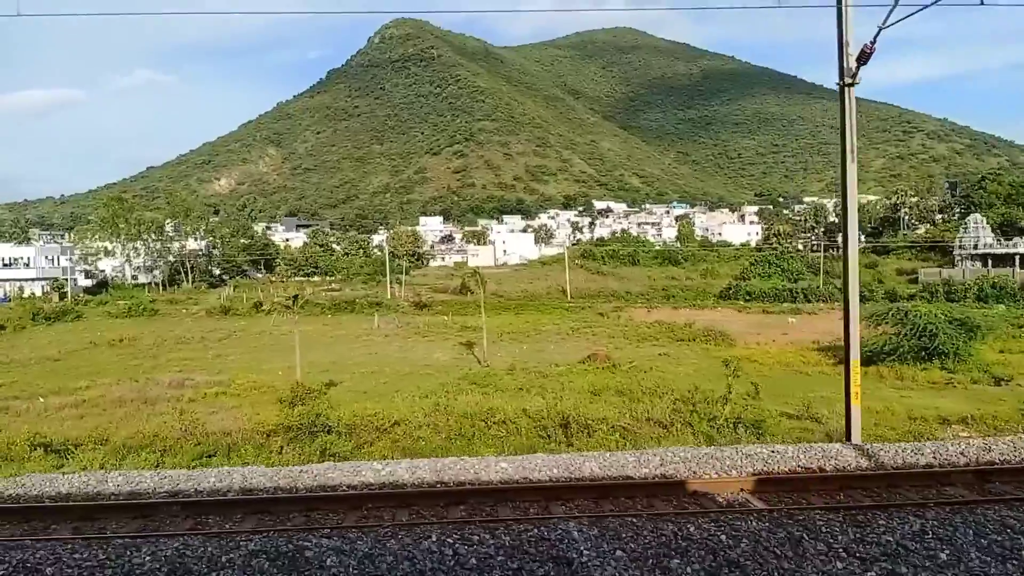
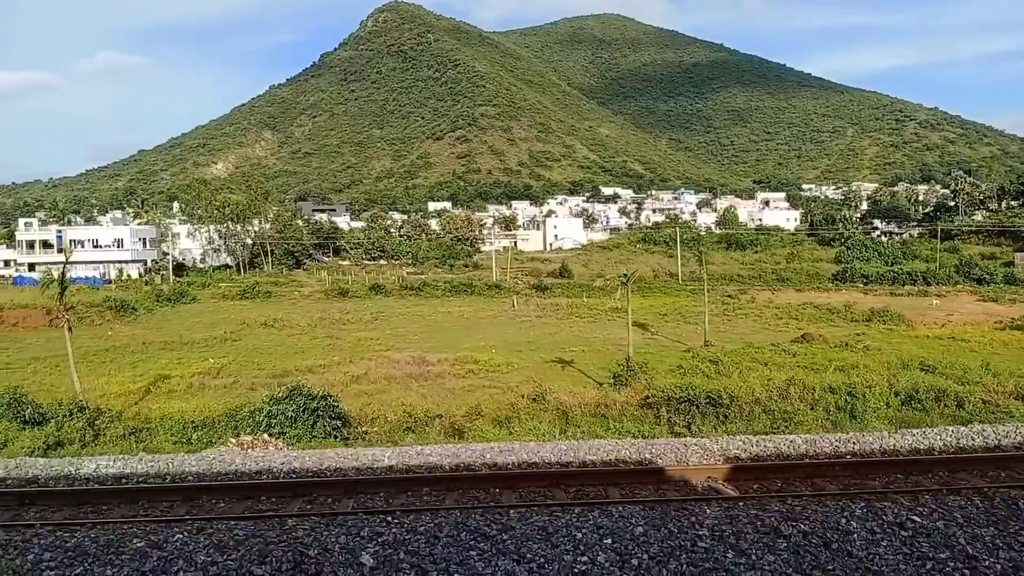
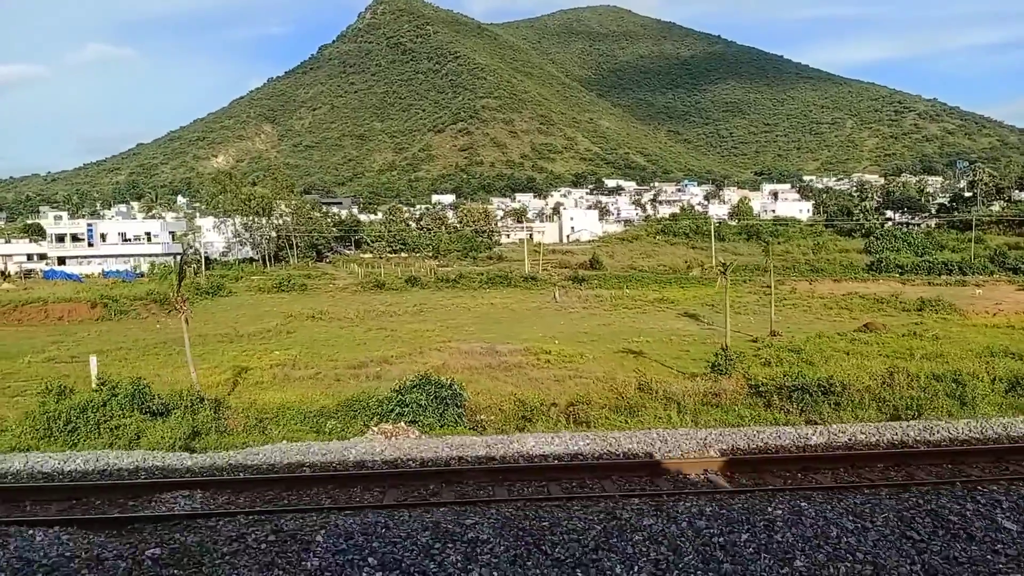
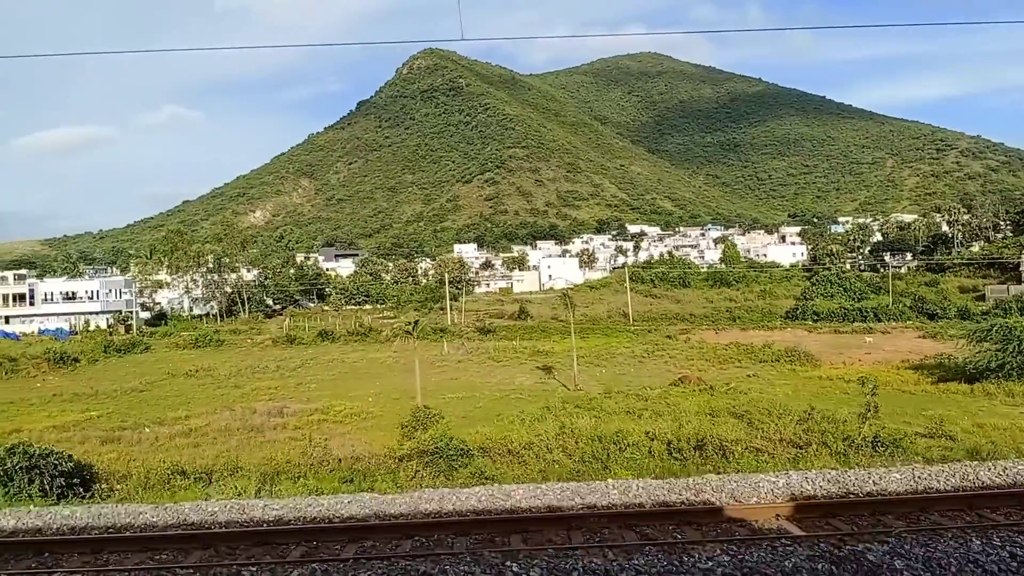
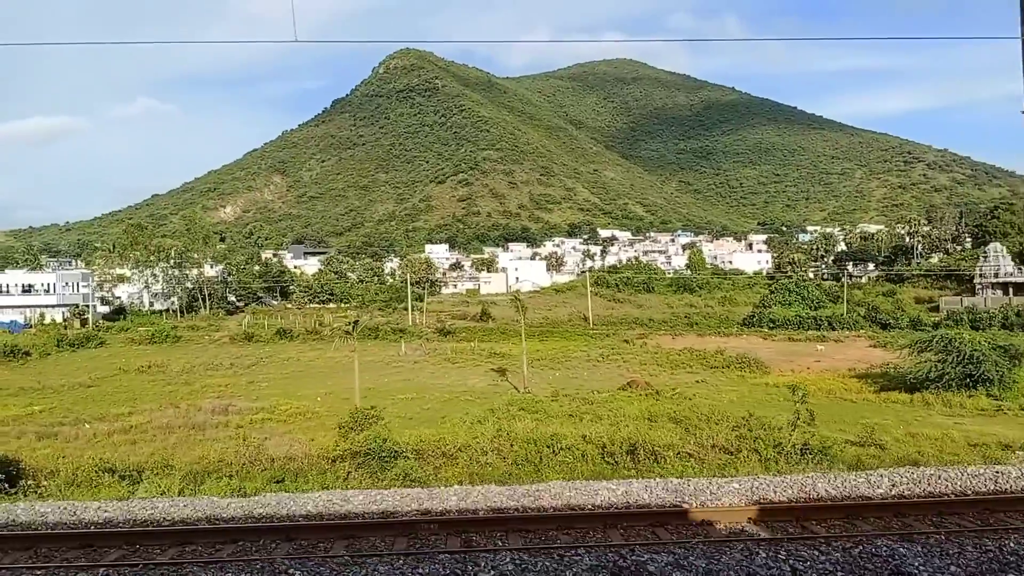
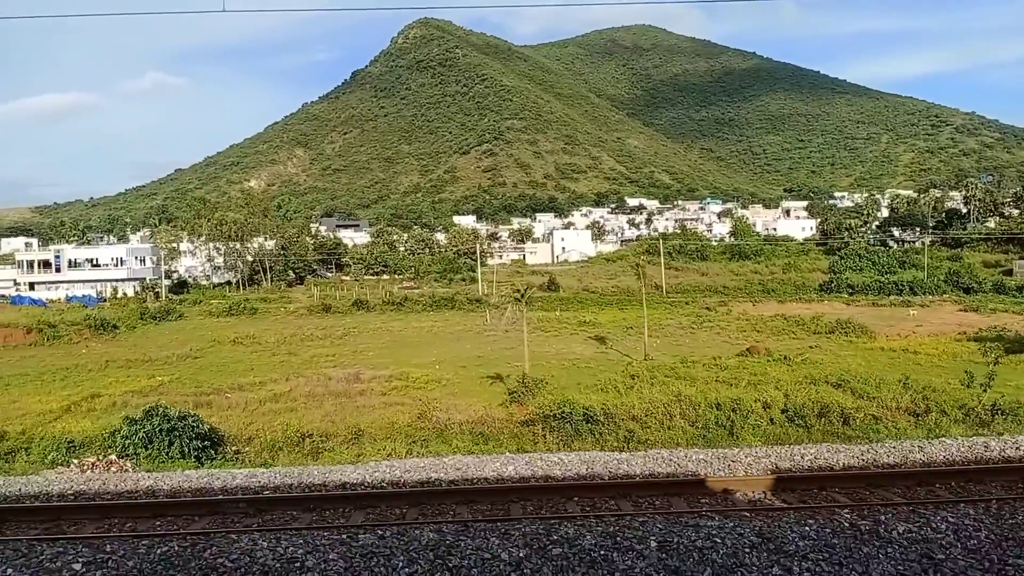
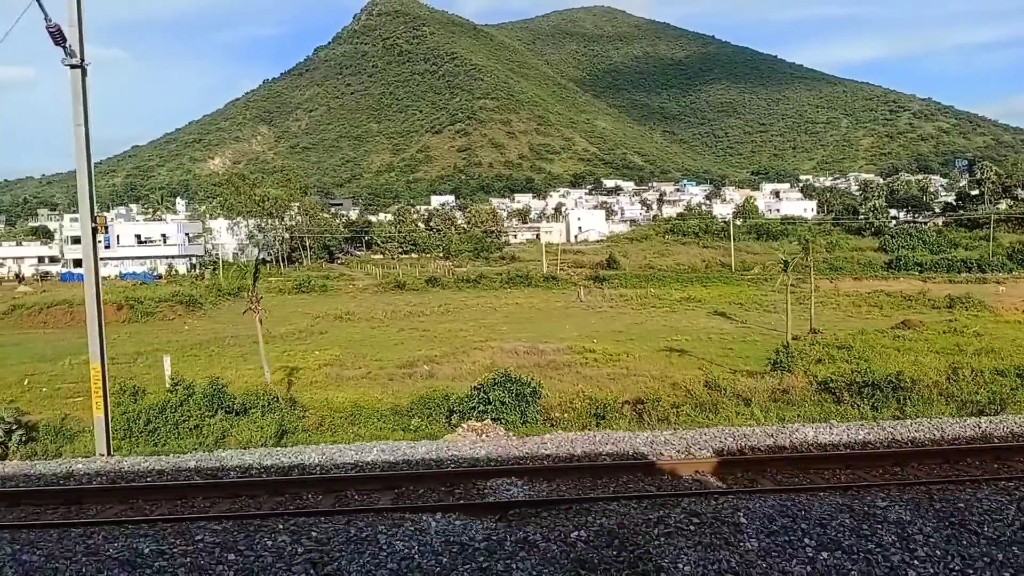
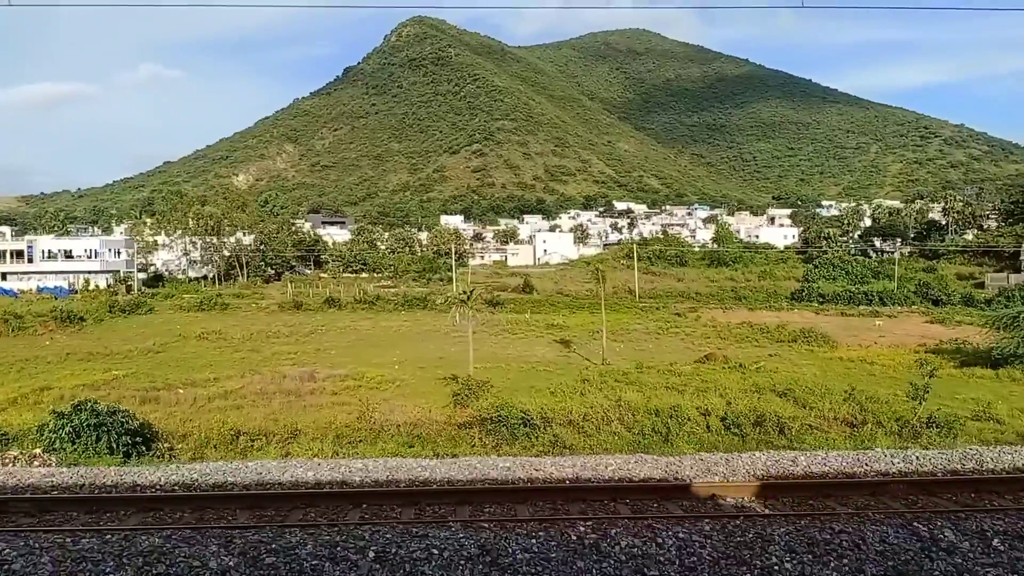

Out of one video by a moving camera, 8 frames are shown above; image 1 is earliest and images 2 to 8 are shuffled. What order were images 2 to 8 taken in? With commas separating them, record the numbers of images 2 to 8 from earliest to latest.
5, 4, 8, 6, 2, 3, 7
